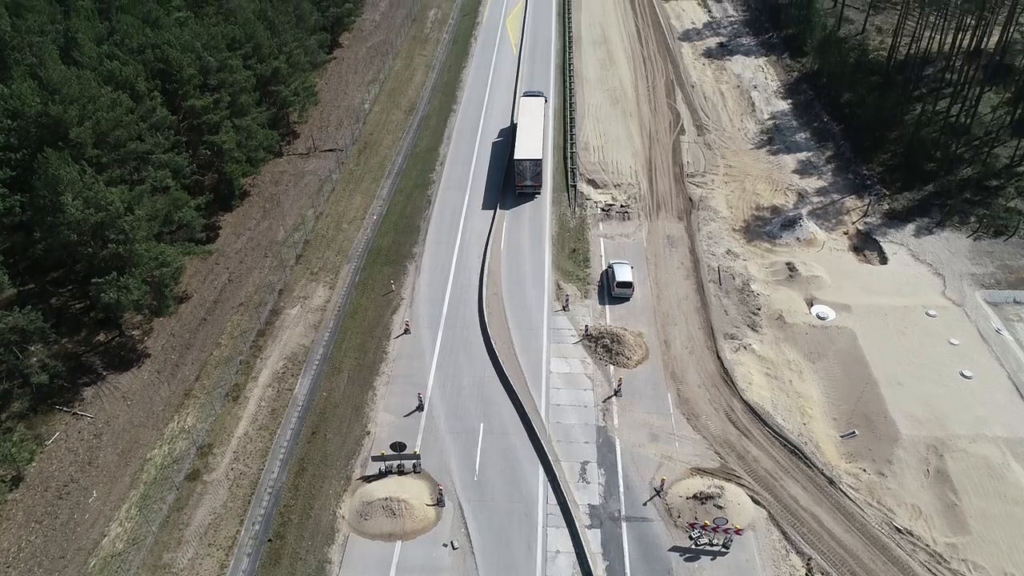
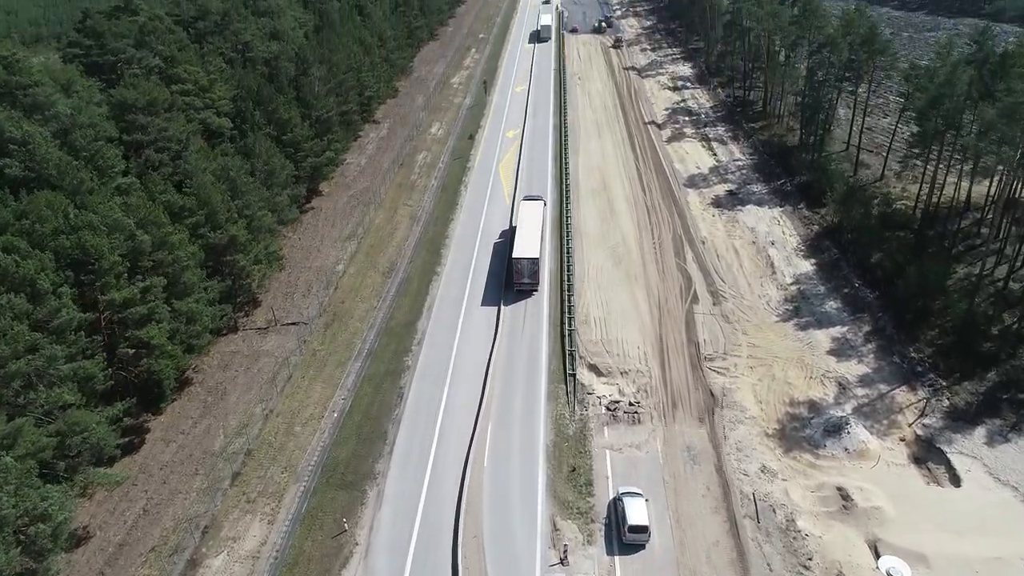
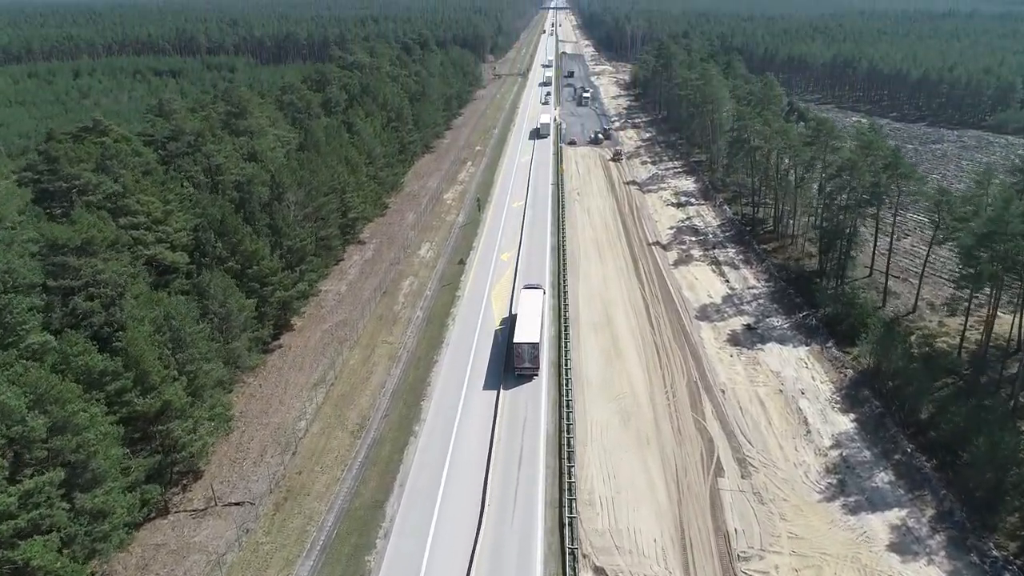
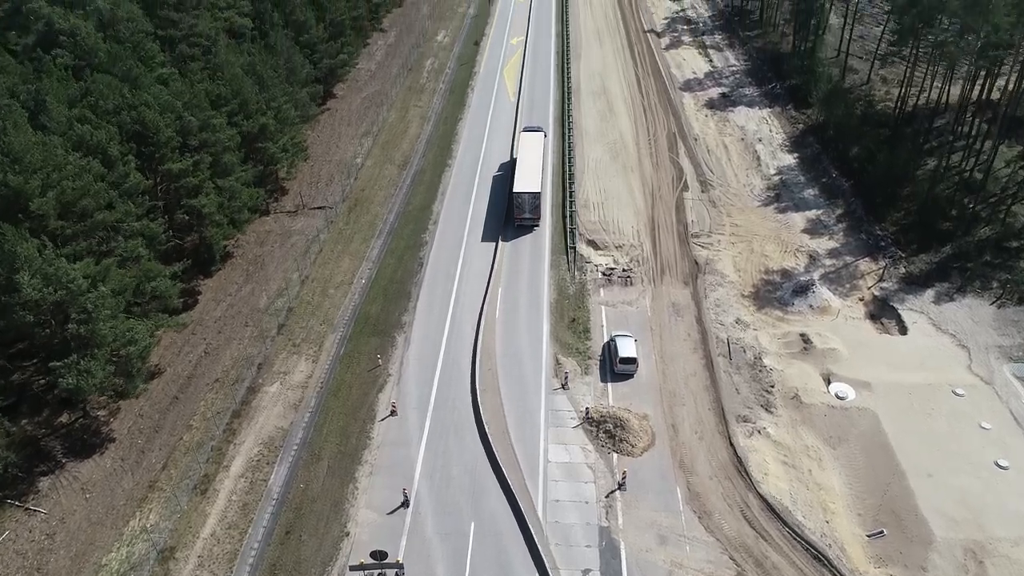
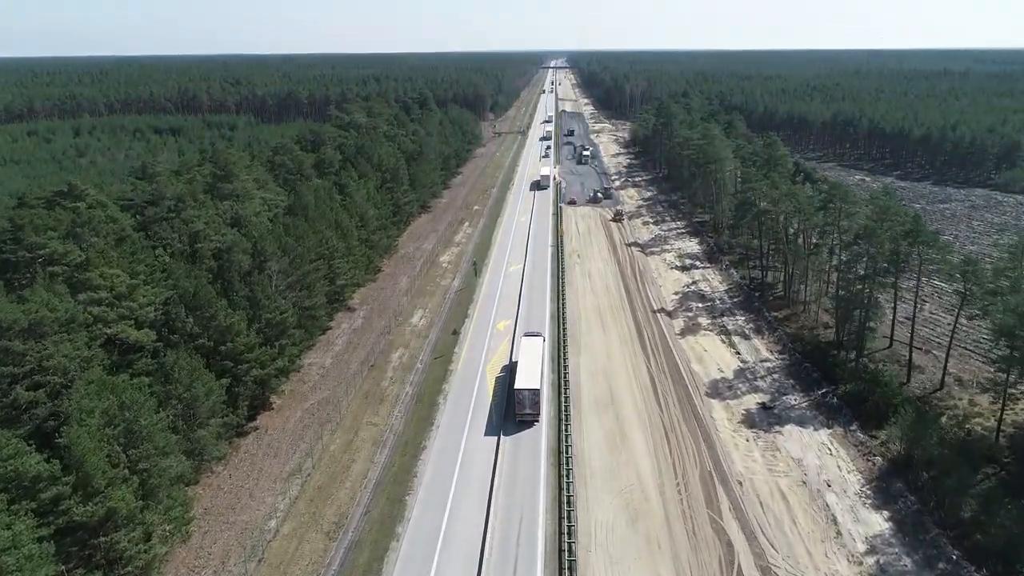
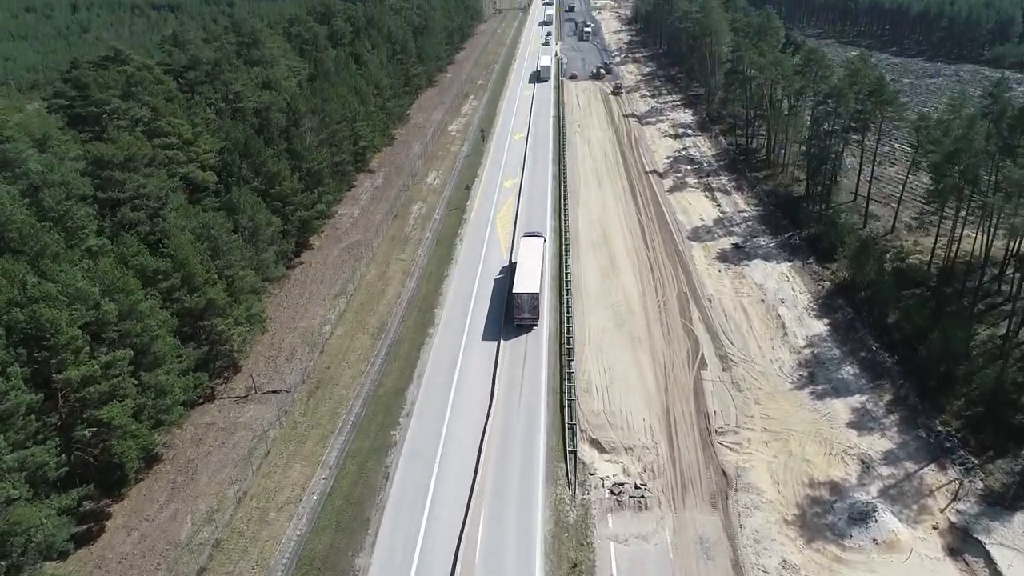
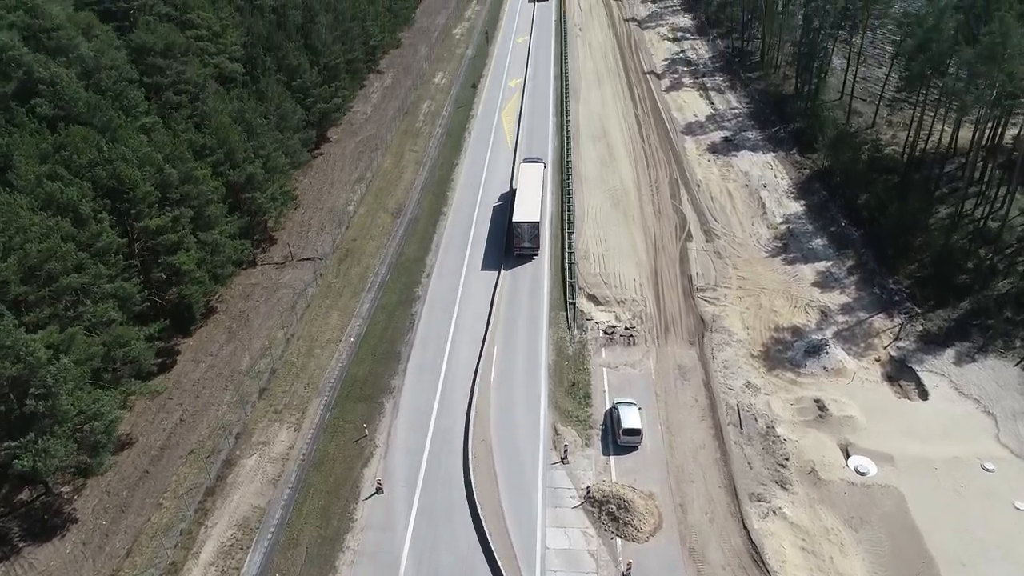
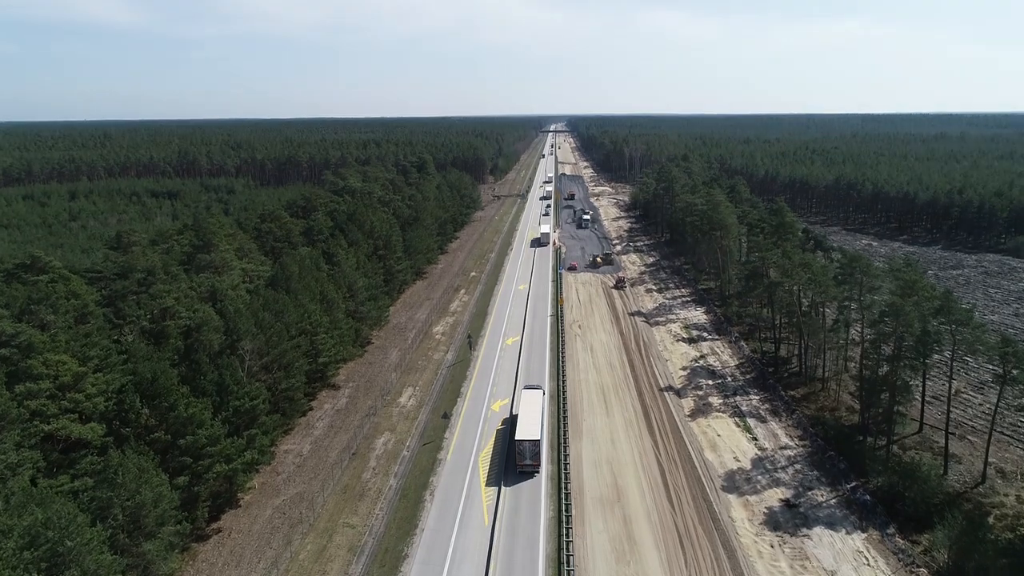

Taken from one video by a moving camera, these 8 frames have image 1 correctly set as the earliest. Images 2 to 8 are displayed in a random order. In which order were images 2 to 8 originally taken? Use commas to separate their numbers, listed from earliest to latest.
4, 7, 2, 6, 3, 5, 8
